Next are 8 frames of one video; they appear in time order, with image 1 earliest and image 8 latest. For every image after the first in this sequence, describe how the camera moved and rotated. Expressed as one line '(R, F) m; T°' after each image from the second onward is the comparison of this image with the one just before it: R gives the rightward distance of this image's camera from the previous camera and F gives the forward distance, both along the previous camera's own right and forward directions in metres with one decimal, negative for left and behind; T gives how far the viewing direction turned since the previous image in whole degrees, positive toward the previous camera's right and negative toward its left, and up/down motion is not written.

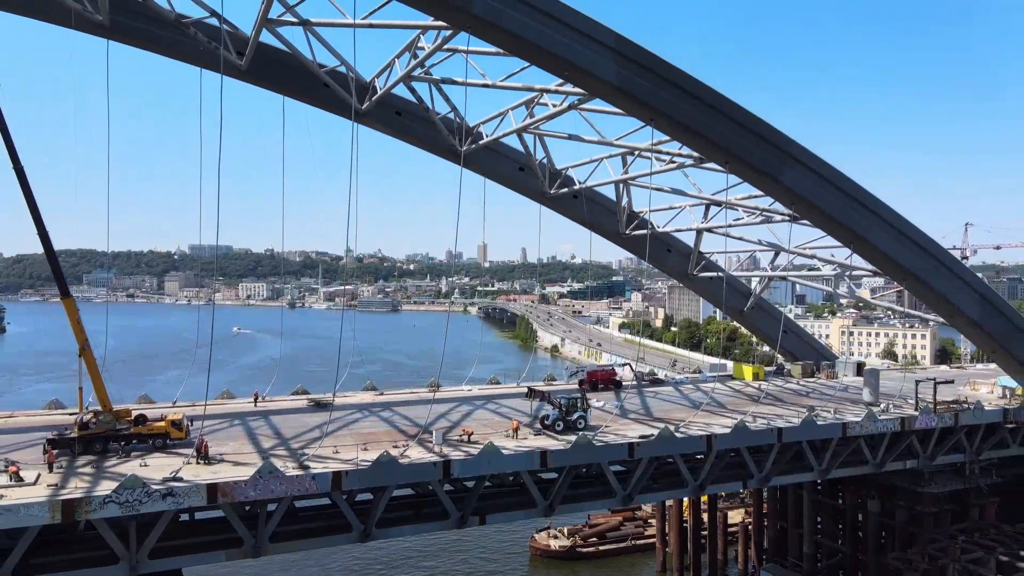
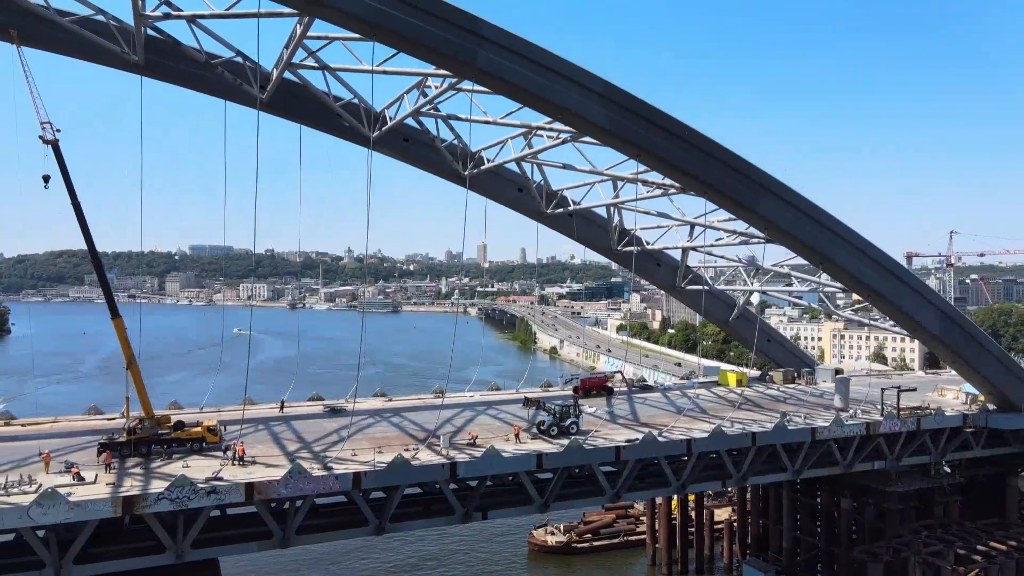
(0.0, -1.7) m; 0°
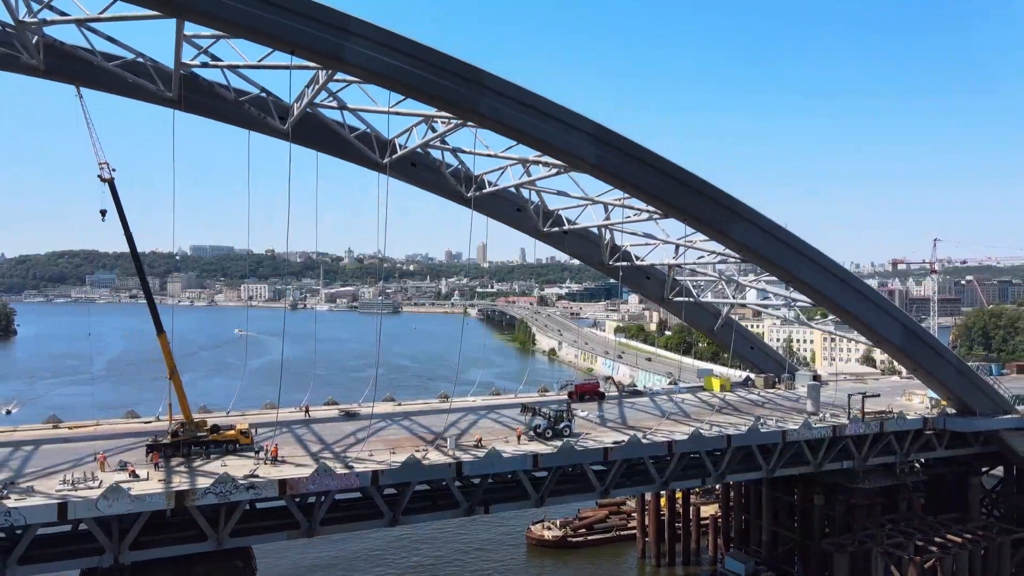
(0.0, -2.0) m; 0°
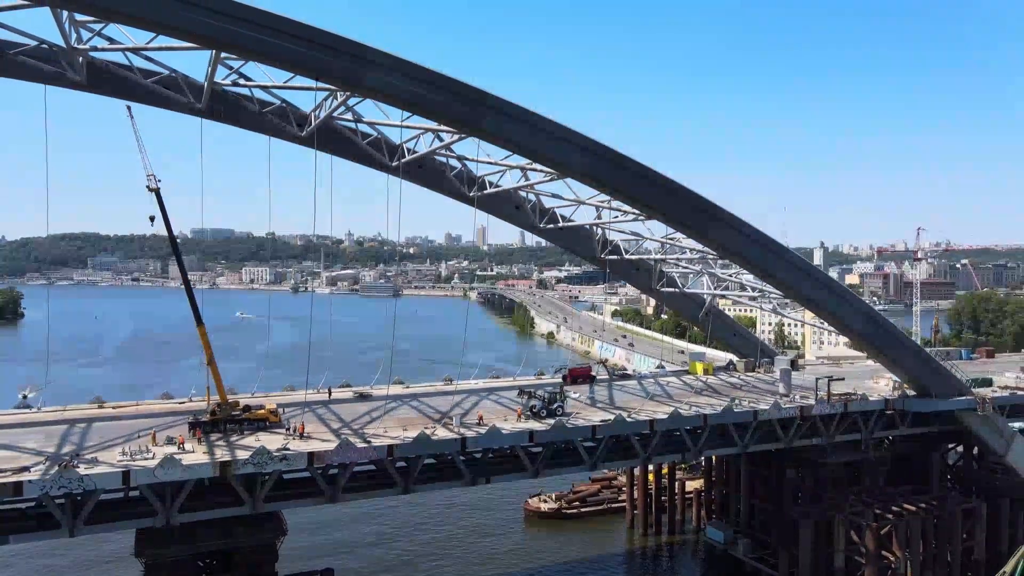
(0.0, -2.2) m; 0°
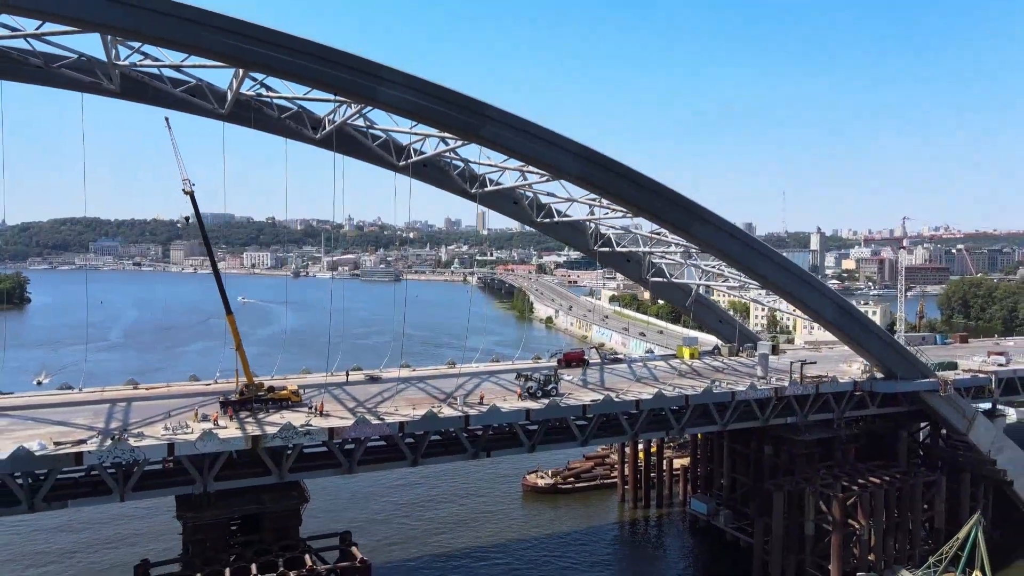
(0.0, -2.1) m; 0°
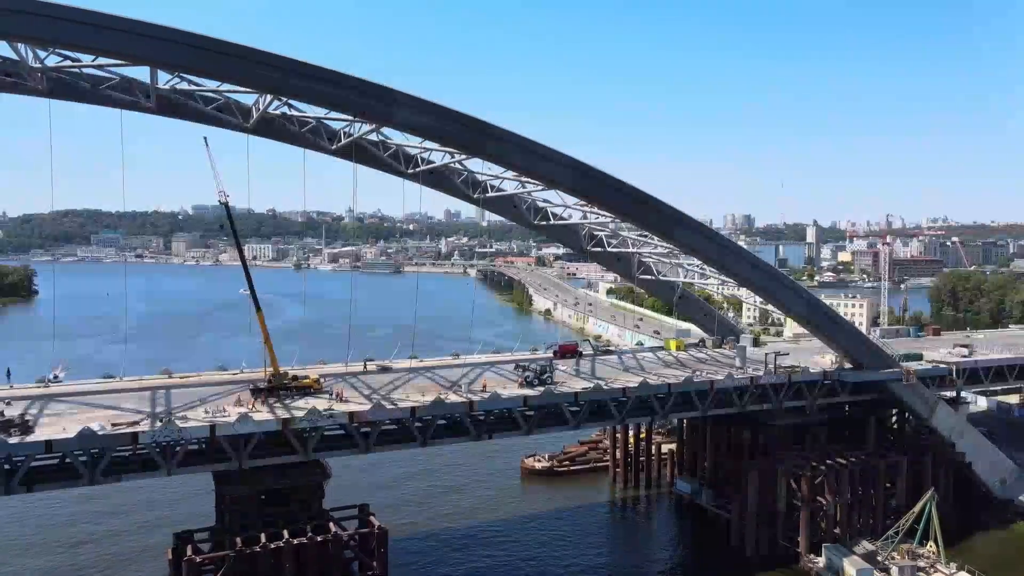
(0.0, -2.5) m; 0°
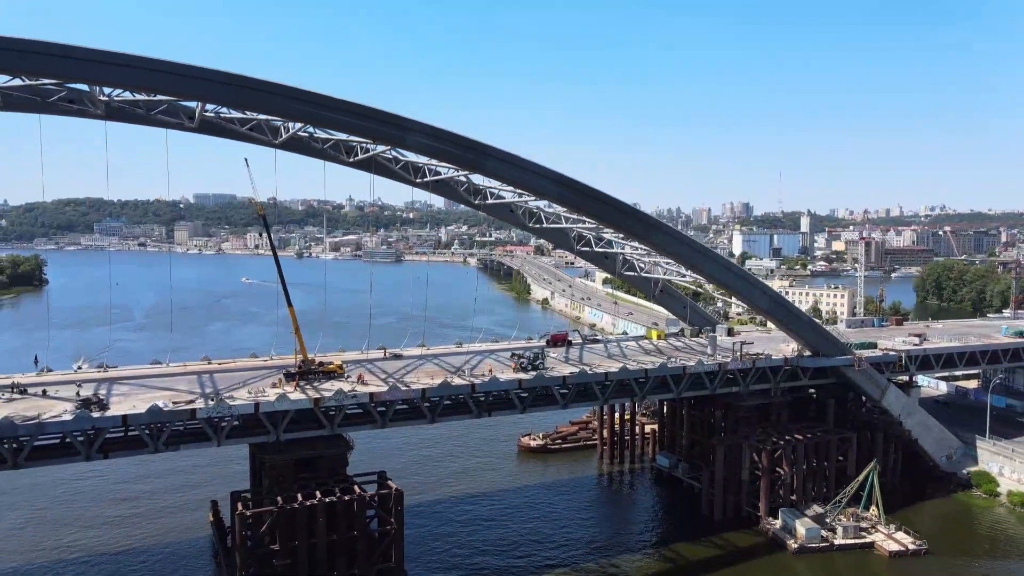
(+0.1, -3.9) m; 0°
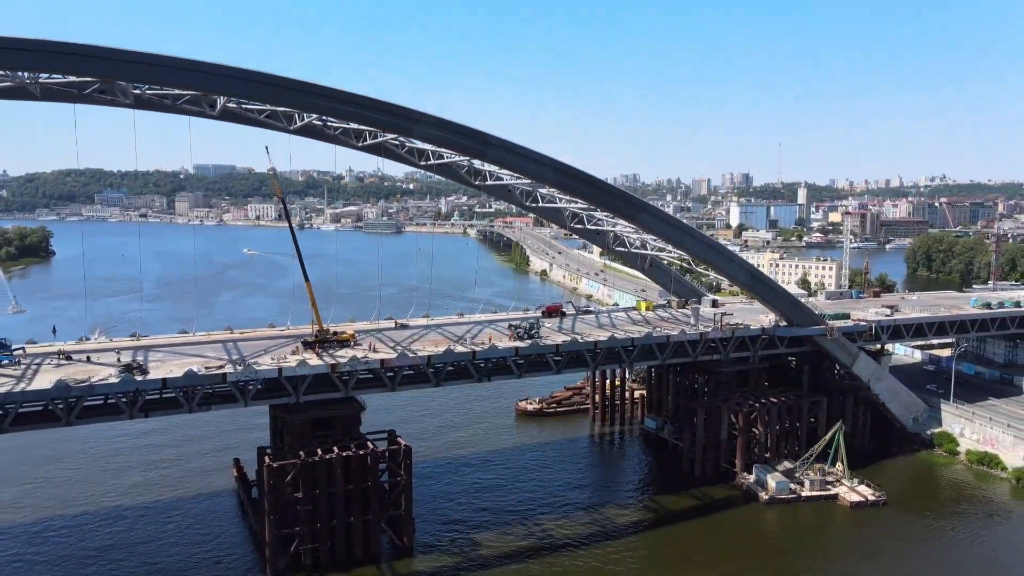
(+0.1, -2.7) m; 0°
